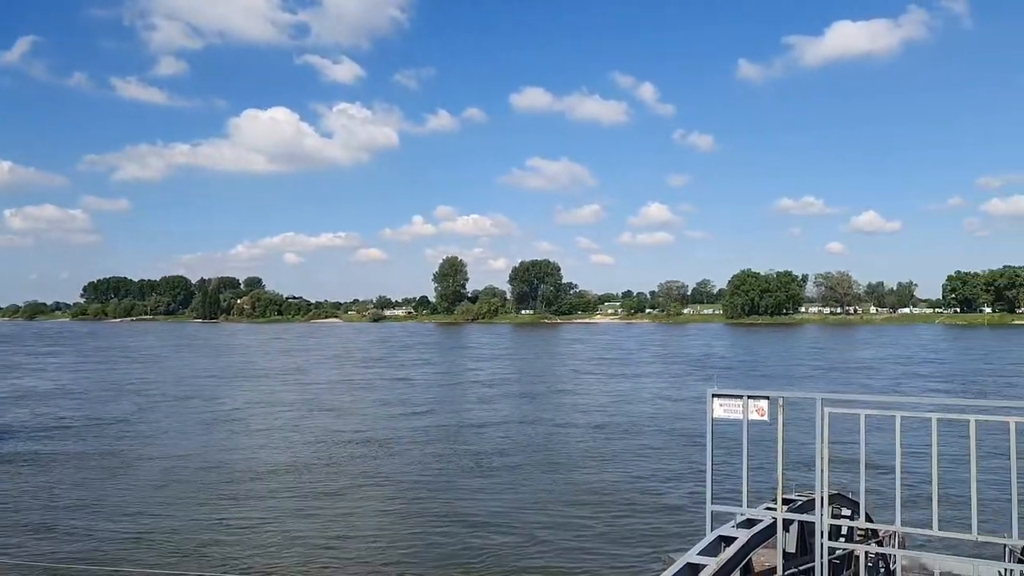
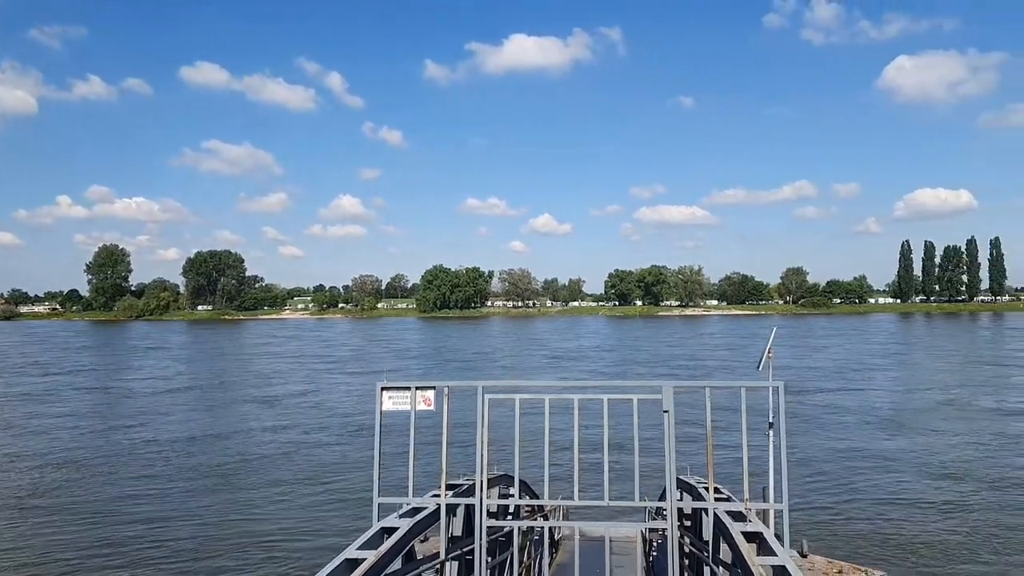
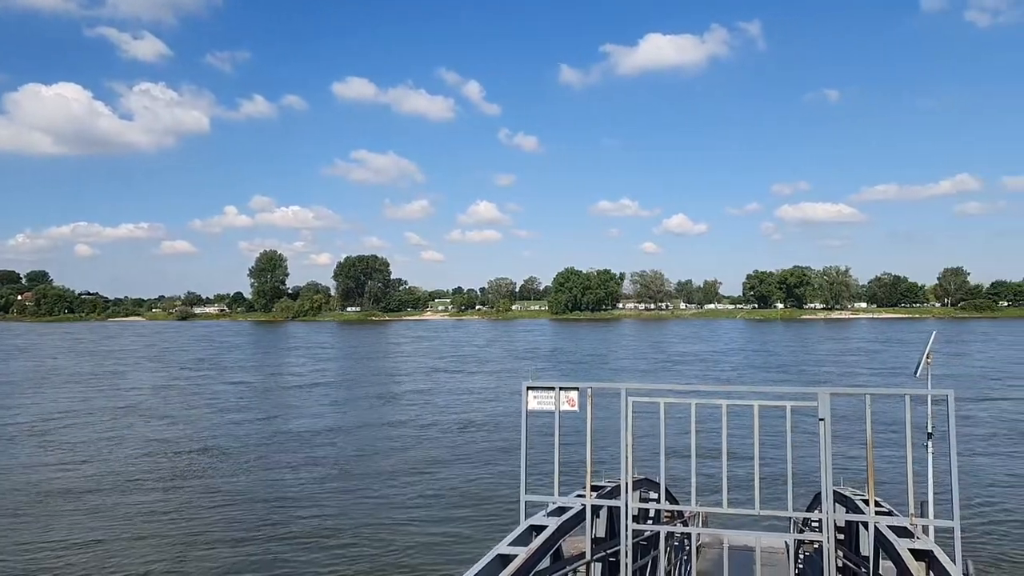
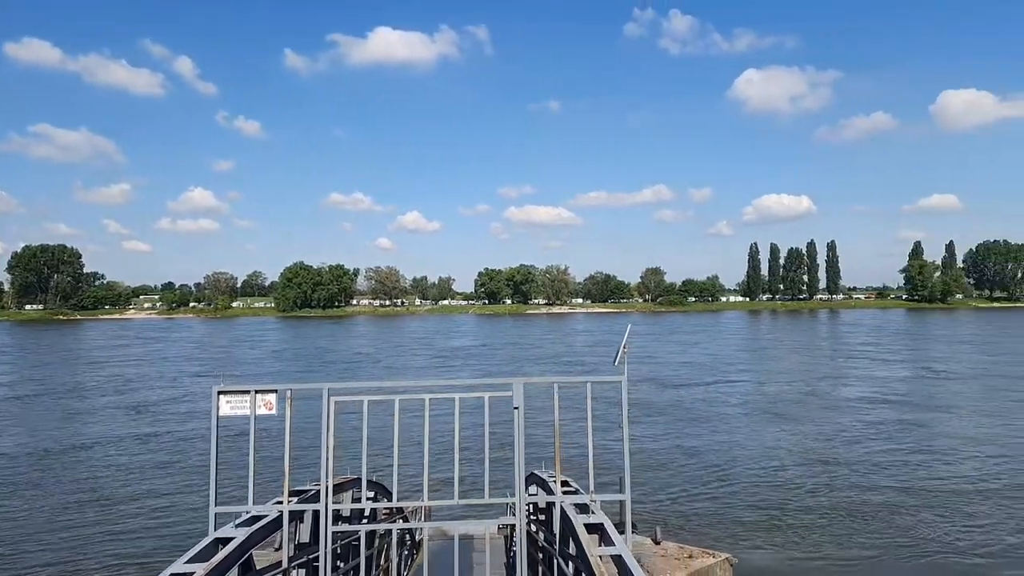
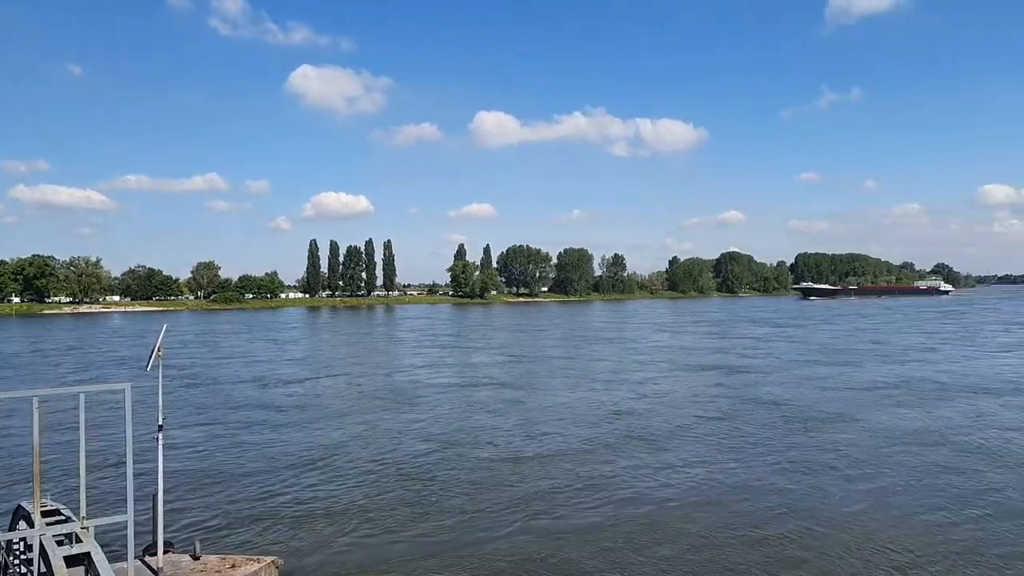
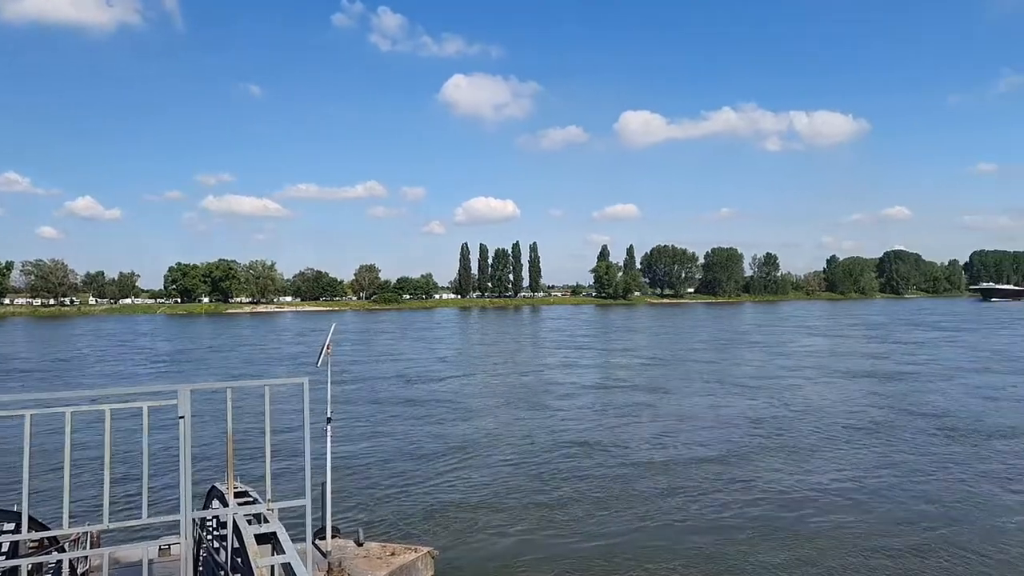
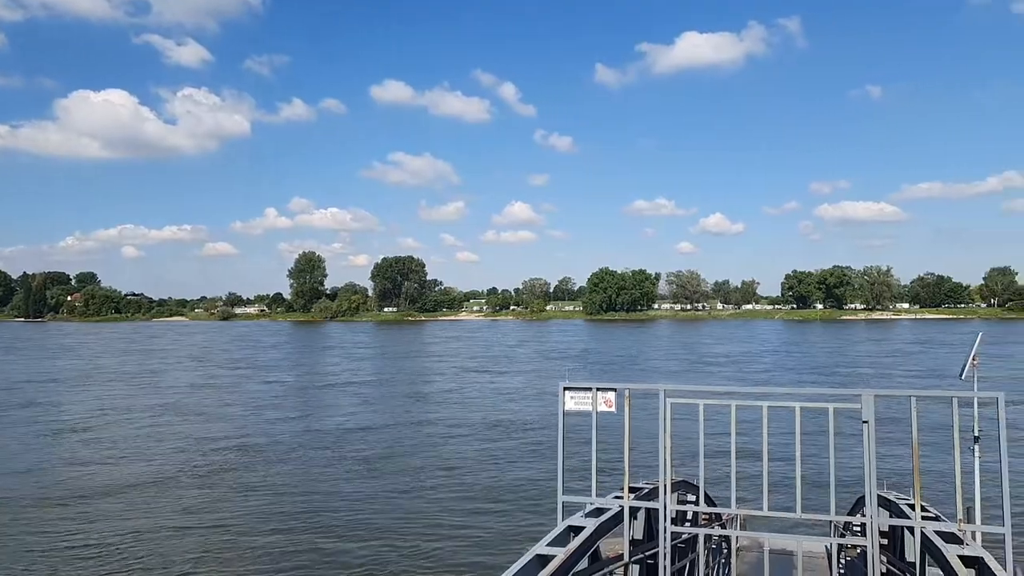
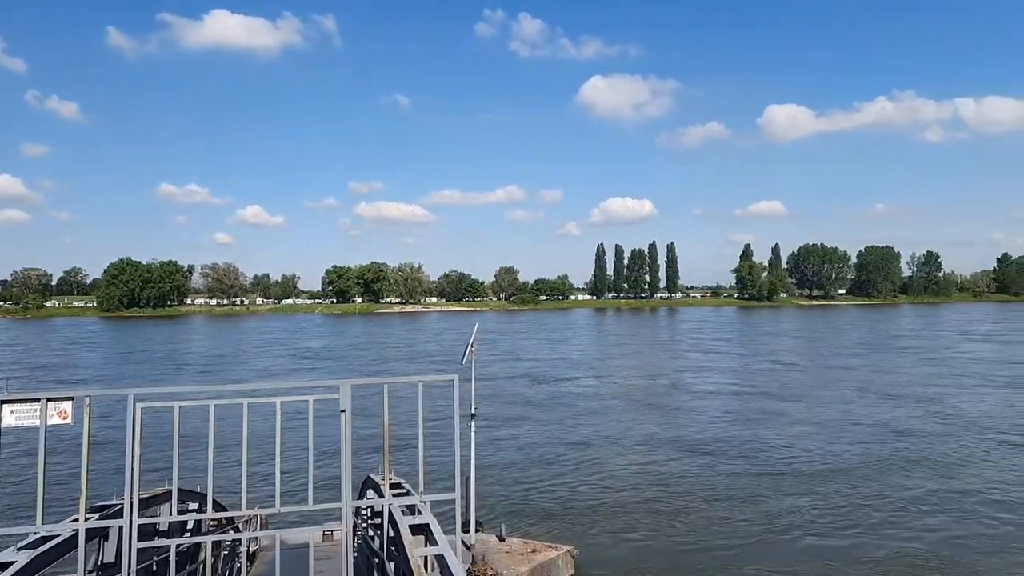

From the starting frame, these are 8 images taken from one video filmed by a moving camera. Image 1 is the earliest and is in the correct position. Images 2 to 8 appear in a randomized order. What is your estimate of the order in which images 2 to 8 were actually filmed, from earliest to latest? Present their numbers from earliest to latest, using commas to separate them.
7, 3, 2, 4, 8, 6, 5
